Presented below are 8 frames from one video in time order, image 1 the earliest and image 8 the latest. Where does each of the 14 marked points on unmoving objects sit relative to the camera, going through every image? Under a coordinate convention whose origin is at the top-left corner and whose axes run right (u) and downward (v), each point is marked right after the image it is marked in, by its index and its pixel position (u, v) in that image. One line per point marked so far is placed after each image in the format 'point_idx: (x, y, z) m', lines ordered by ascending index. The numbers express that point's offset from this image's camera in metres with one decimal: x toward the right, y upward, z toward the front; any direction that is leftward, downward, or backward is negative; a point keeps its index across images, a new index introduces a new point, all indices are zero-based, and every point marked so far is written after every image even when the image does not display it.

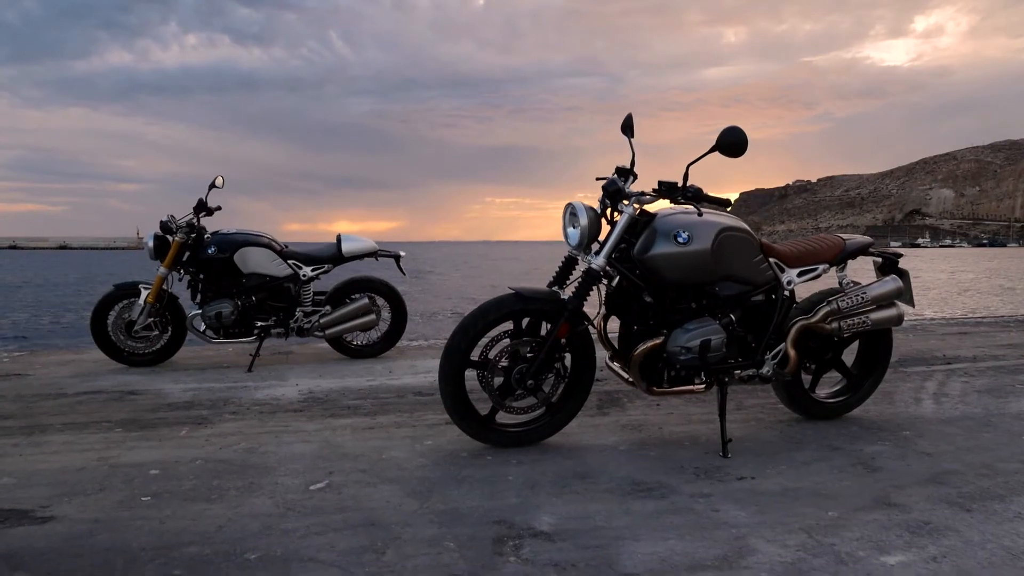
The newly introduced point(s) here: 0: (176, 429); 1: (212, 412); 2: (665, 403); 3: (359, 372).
0: (-1.8, -0.8, +4.0) m
1: (-1.8, -0.7, +4.5) m
2: (+1.0, -0.7, +4.7) m
3: (-1.2, -0.7, +6.0) m
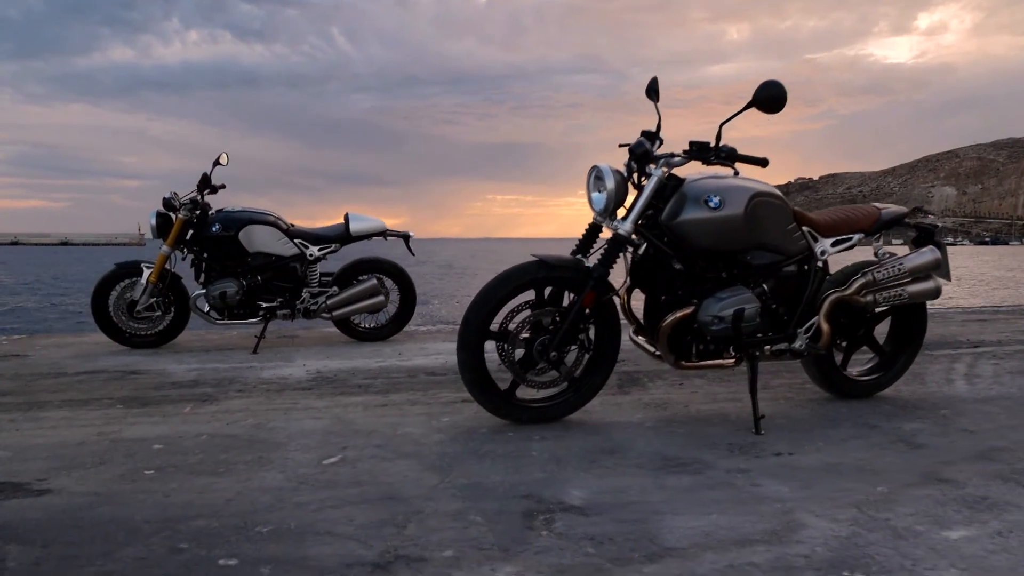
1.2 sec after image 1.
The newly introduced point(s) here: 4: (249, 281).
0: (-1.7, -0.6, +3.9) m
1: (-1.7, -0.6, +4.3) m
2: (+1.1, -0.6, +4.5) m
3: (-1.1, -0.5, +5.8) m
4: (-2.1, +0.1, +5.9) m
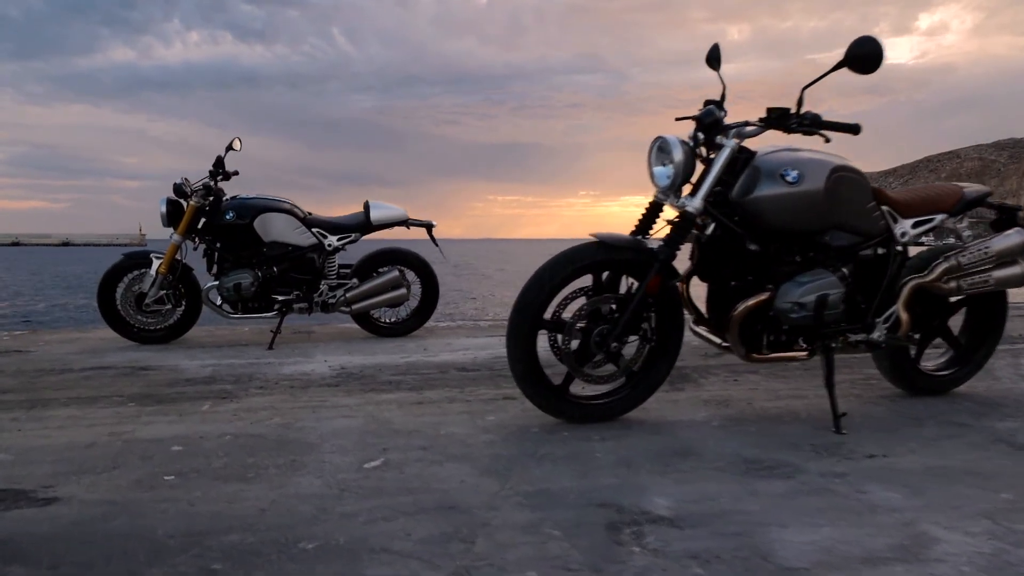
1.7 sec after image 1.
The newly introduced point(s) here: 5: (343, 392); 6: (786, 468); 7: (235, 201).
0: (-1.5, -0.5, +3.5) m
1: (-1.5, -0.5, +4.0) m
2: (+1.3, -0.5, +4.2) m
3: (-0.9, -0.5, +5.5) m
4: (-1.8, +0.1, +5.6) m
5: (-0.9, -0.5, +3.8) m
6: (+1.0, -0.6, +2.7) m
7: (-2.0, +0.6, +5.5) m
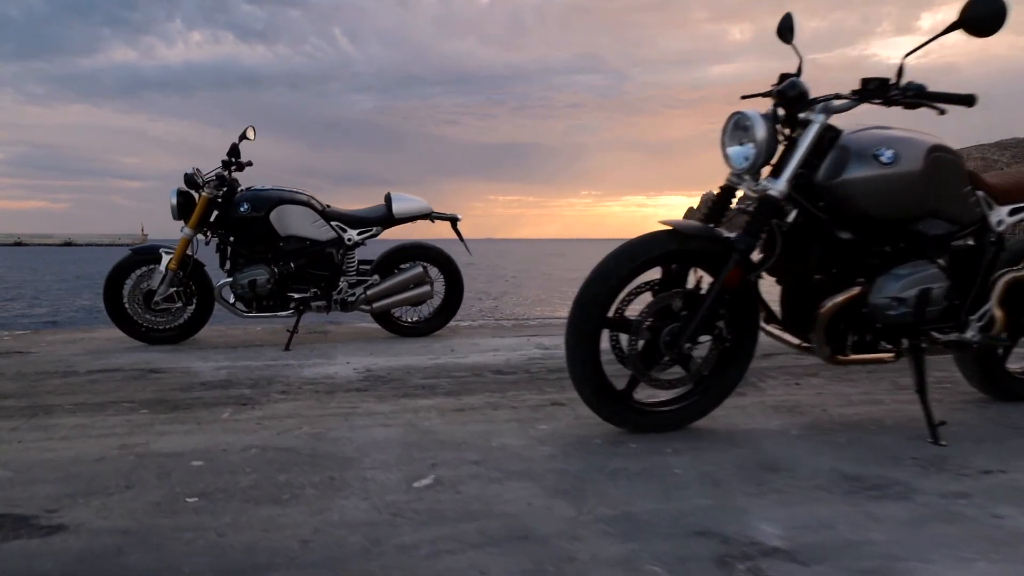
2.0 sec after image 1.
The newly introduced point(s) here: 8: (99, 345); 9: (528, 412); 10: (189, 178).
0: (-1.3, -0.5, +3.2) m
1: (-1.2, -0.5, +3.6) m
2: (+1.5, -0.5, +3.8) m
3: (-0.7, -0.4, +5.1) m
4: (-1.6, +0.1, +5.2) m
5: (-0.6, -0.5, +3.5) m
6: (+1.2, -0.6, +2.3) m
7: (-1.8, +0.7, +5.2) m
8: (-2.9, -0.4, +5.3) m
9: (+0.1, -0.5, +3.2) m
10: (-2.2, +0.7, +5.1) m
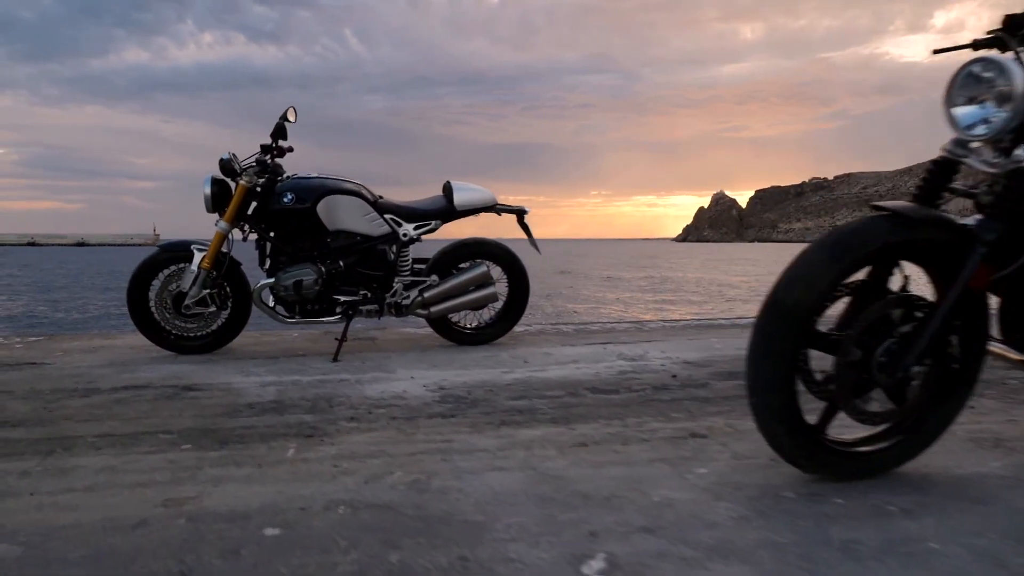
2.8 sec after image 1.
0: (-0.8, -0.5, +2.5) m
1: (-0.8, -0.5, +3.0) m
2: (+2.0, -0.5, +3.1) m
3: (-0.2, -0.4, +4.5) m
4: (-1.1, +0.1, +4.6) m
5: (-0.2, -0.5, +2.8) m
6: (+1.7, -0.6, +1.6) m
7: (-1.3, +0.6, +4.5) m
8: (-2.4, -0.4, +4.7) m
9: (+0.5, -0.5, +2.5) m
10: (-1.7, +0.7, +4.4) m
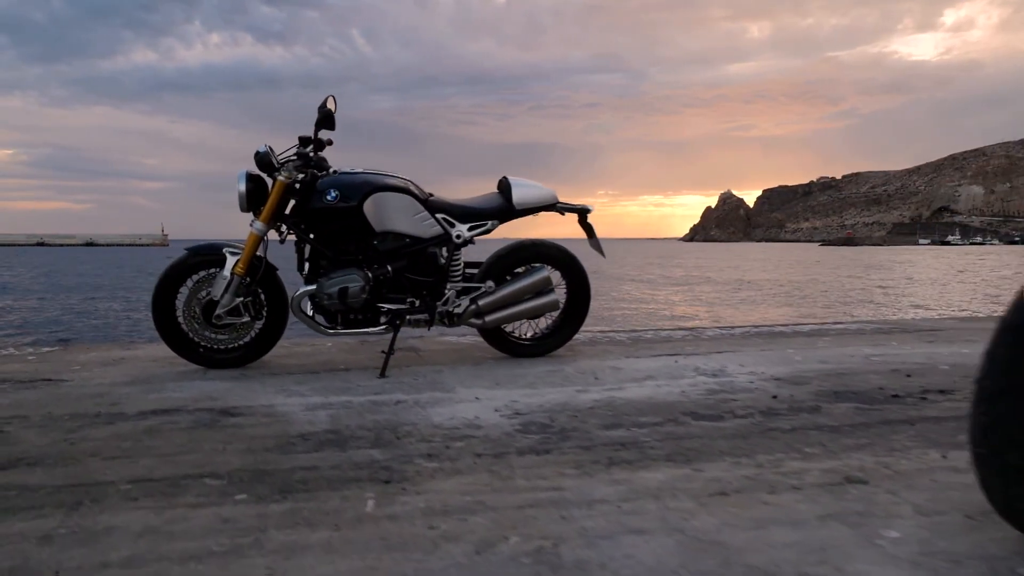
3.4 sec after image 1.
0: (-0.4, -0.6, +2.1) m
1: (-0.4, -0.6, +2.5) m
2: (+2.3, -0.5, +2.6) m
3: (+0.2, -0.5, +4.0) m
4: (-0.8, +0.1, +4.1) m
5: (+0.2, -0.6, +2.3) m
6: (+2.0, -0.7, +1.1) m
7: (-1.0, +0.6, +4.1) m
8: (-2.1, -0.5, +4.2) m
9: (+0.9, -0.6, +2.1) m
10: (-1.3, +0.7, +4.0) m
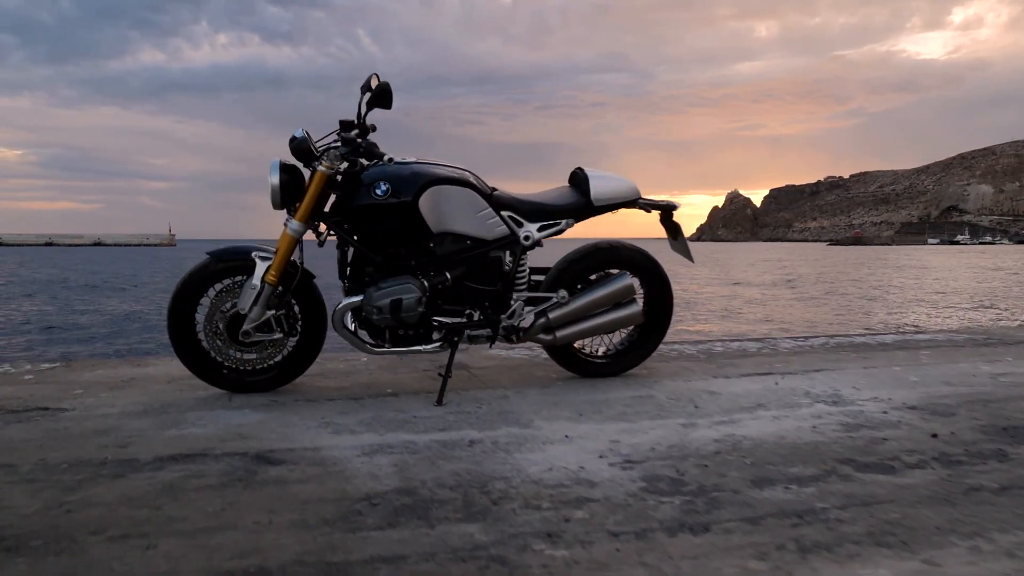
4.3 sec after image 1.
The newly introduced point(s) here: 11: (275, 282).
0: (-0.1, -0.6, +1.4) m
1: (0.0, -0.6, +1.9) m
2: (+2.7, -0.6, +2.0) m
3: (+0.6, -0.5, +3.3) m
4: (-0.4, 0.0, +3.5) m
5: (+0.5, -0.6, +1.7) m
6: (+2.3, -0.7, +0.5) m
7: (-0.6, +0.6, +3.4) m
8: (-1.7, -0.5, +3.6) m
9: (+1.3, -0.6, +1.4) m
10: (-1.0, +0.6, +3.3) m
11: (-1.1, 0.0, +3.4) m
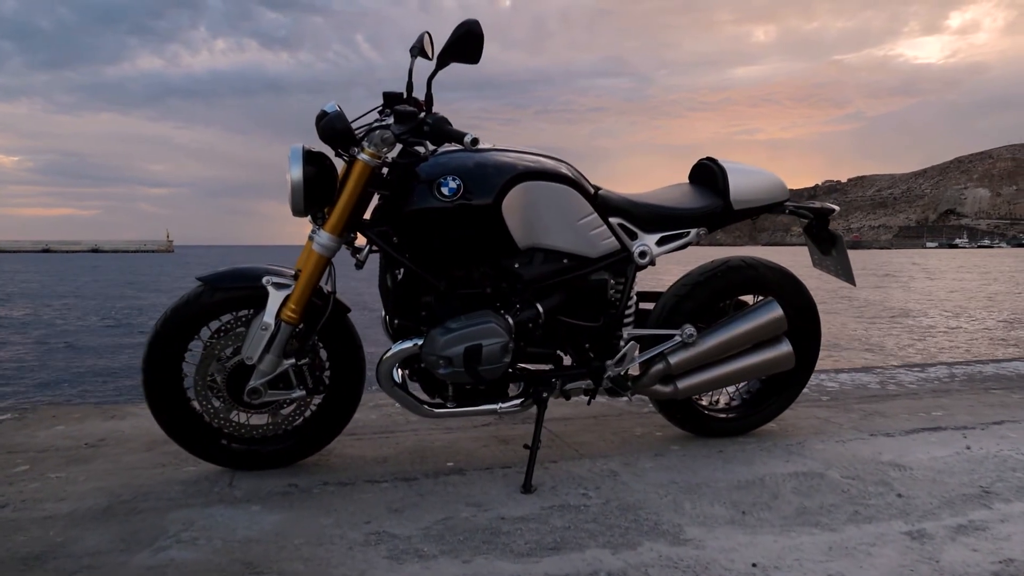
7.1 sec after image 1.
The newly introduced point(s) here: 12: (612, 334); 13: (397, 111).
0: (+0.3, -0.7, +0.4) m
1: (+0.3, -0.7, +0.9) m
2: (+3.1, -0.7, +1.0) m
3: (+1.0, -0.7, +2.3) m
4: (0.0, -0.1, +2.5) m
5: (+0.9, -0.7, +0.7) m
6: (+2.7, -0.8, -0.5) m
7: (-0.2, +0.4, +2.4) m
8: (-1.3, -0.6, +2.6) m
9: (+1.6, -0.7, +0.4) m
10: (-0.6, +0.5, +2.3) m
11: (-0.7, -0.1, +2.4) m
12: (+0.4, -0.2, +2.6) m
13: (-0.4, +0.6, +2.4) m
